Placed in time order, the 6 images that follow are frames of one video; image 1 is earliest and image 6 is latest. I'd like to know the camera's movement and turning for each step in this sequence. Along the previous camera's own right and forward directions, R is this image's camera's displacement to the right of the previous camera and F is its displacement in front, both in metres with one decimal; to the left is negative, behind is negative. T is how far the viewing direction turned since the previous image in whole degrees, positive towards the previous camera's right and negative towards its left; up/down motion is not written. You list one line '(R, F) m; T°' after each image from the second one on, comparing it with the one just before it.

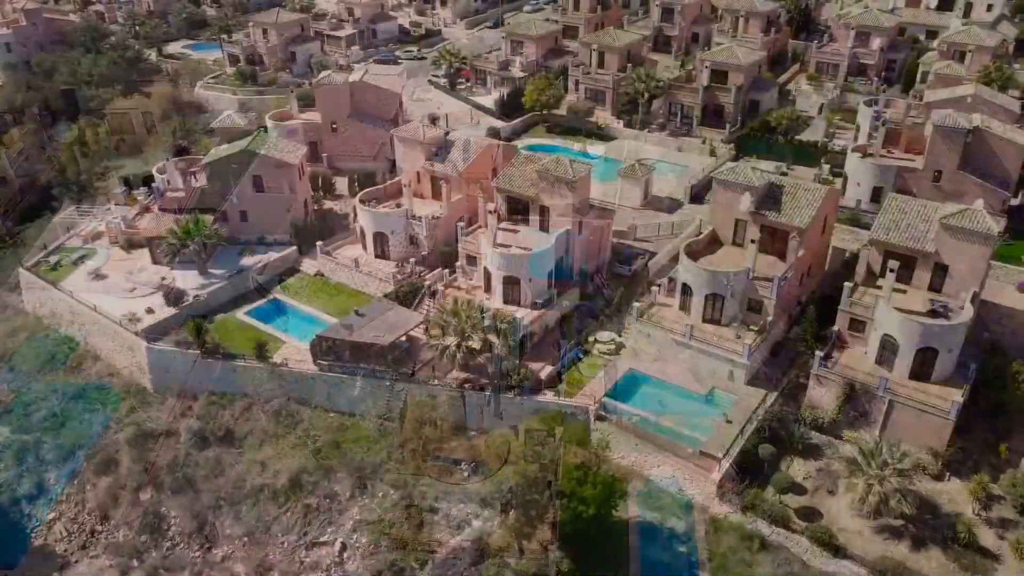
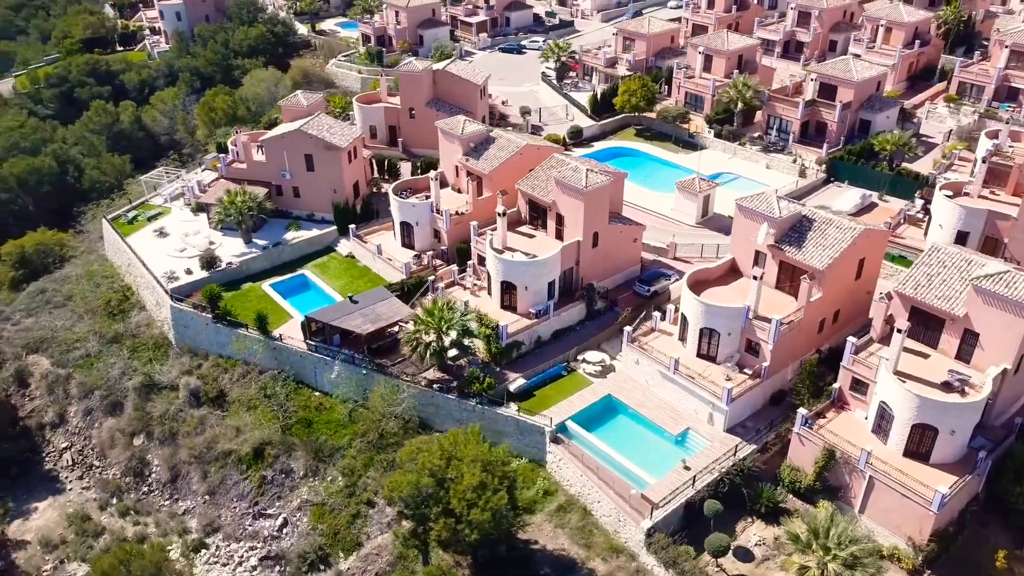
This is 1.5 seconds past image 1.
(+9.7, +2.0) m; -13°
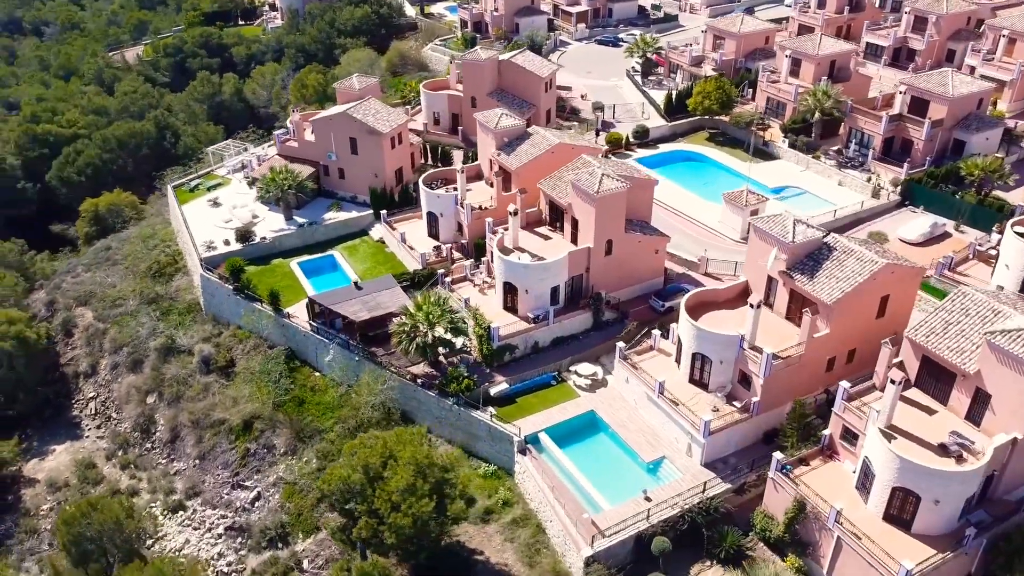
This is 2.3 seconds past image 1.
(+6.7, +1.5) m; -9°
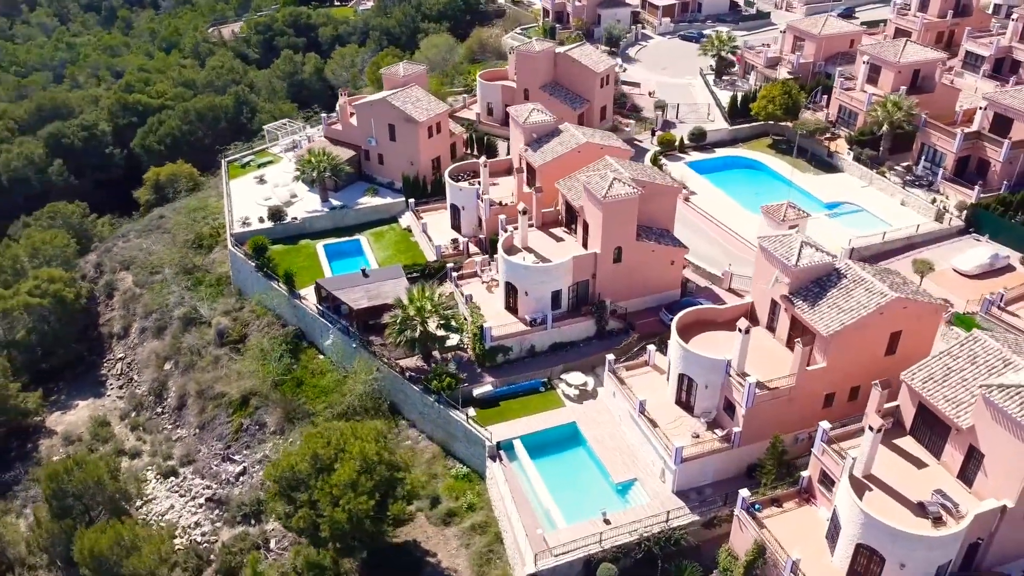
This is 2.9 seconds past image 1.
(+5.4, +1.3) m; -8°
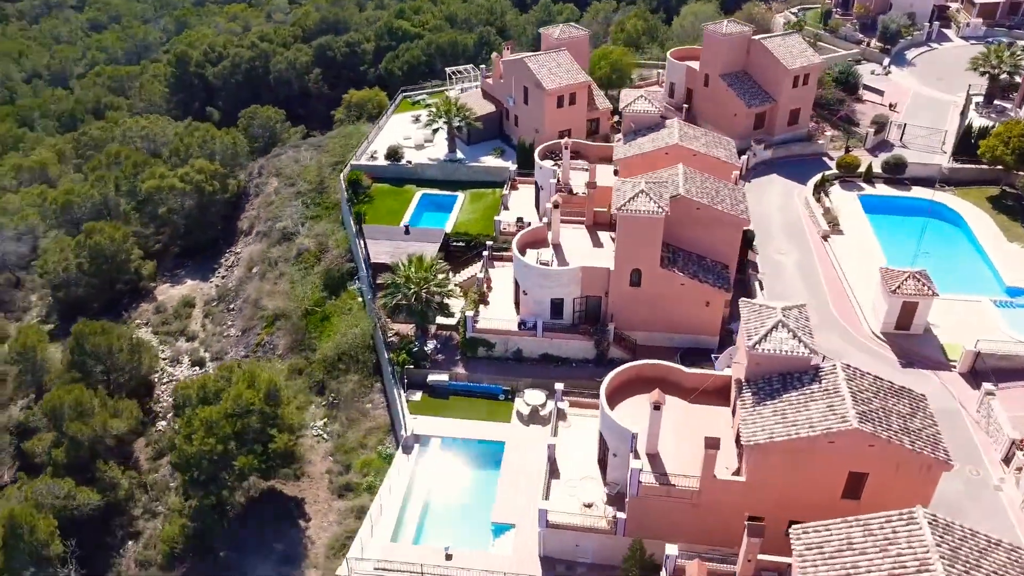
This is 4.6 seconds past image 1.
(+14.4, +6.3) m; -23°
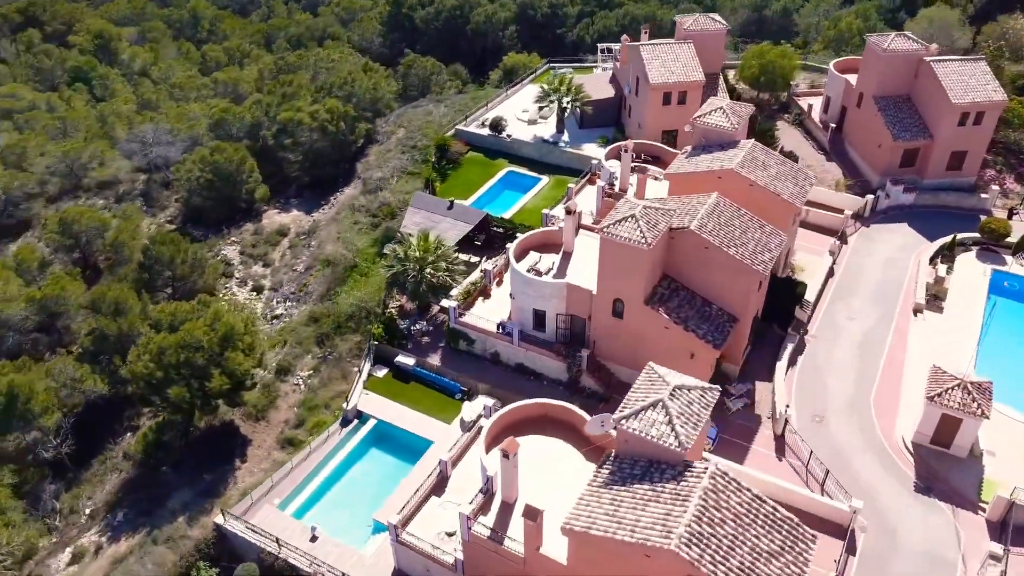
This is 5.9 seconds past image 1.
(+10.9, +3.8) m; -17°
